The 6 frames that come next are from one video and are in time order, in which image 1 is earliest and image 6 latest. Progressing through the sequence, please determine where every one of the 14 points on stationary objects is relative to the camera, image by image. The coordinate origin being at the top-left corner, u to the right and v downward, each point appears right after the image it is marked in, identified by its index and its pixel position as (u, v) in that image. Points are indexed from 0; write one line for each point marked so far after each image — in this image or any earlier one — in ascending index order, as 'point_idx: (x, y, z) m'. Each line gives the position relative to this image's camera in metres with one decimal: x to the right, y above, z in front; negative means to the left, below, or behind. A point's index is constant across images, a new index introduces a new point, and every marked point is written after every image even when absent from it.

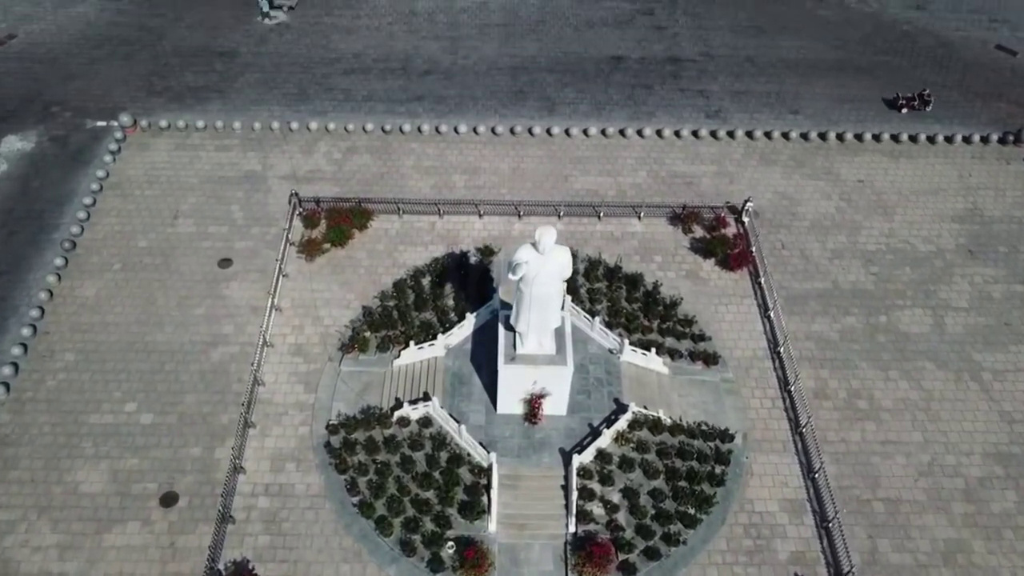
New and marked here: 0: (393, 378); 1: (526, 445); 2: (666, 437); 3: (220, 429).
0: (-2.8, -2.1, +17.9) m
1: (+0.3, -3.4, +16.8) m
2: (+3.6, -3.4, +17.7) m
3: (-6.4, -3.1, +16.9) m
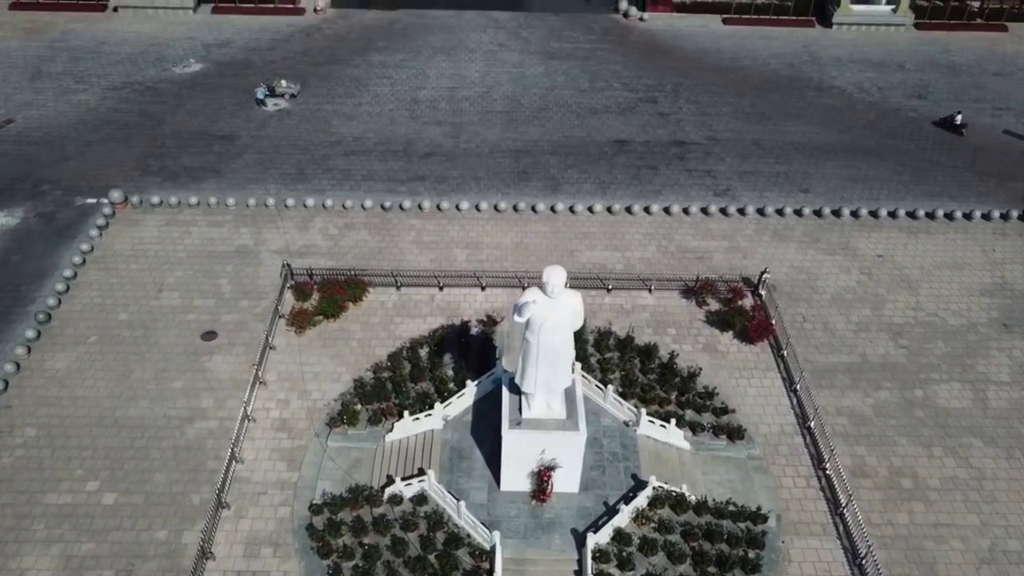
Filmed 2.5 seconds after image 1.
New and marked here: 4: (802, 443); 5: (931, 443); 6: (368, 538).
0: (-2.7, -3.5, +16.2) m
1: (+0.4, -4.6, +14.9) m
2: (+3.7, -4.7, +15.7) m
3: (-6.3, -4.3, +15.0) m
4: (+7.1, -3.8, +18.6) m
5: (+10.7, -4.0, +19.4) m
6: (-2.7, -4.7, +14.6) m
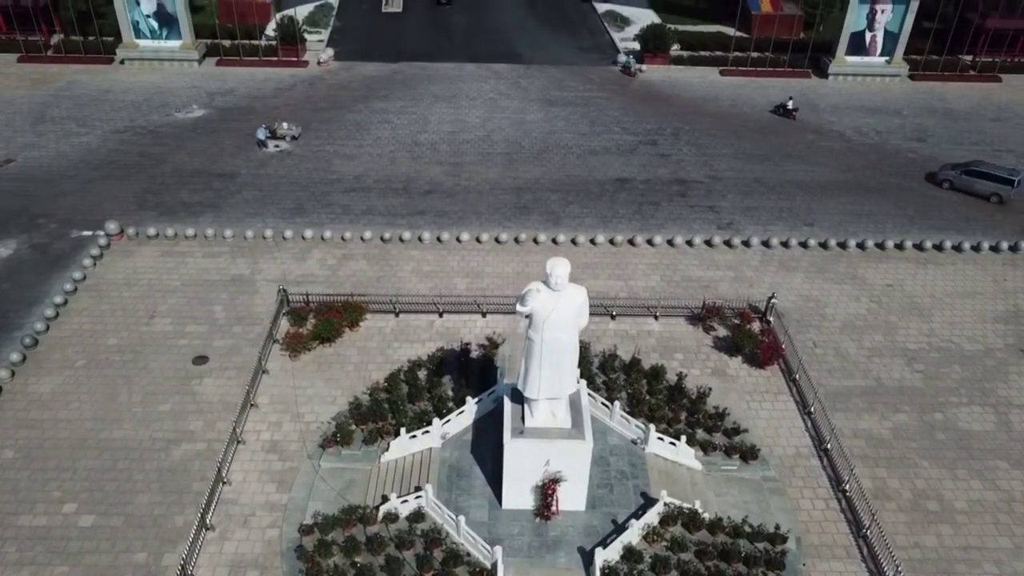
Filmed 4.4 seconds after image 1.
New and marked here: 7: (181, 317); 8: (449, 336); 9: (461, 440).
0: (-2.6, -3.7, +15.4) m
1: (+0.5, -4.6, +14.0) m
2: (+3.8, -4.8, +14.8) m
3: (-6.3, -4.5, +14.2) m
4: (+7.1, -4.1, +17.7) m
5: (+10.7, -4.3, +18.5) m
6: (-2.7, -4.8, +13.6) m
7: (-8.5, -0.7, +19.6) m
8: (-1.6, -1.2, +19.8) m
9: (-1.0, -3.1, +15.7) m
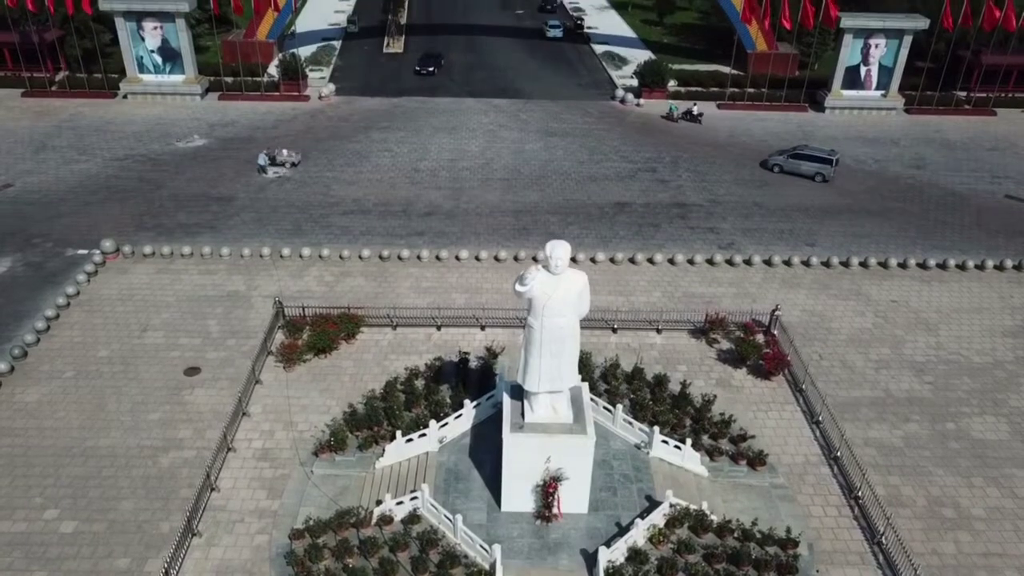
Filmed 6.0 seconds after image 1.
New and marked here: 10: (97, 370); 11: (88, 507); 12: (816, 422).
0: (-2.7, -3.7, +14.8) m
1: (+0.5, -4.5, +13.4) m
2: (+3.7, -4.6, +14.1) m
3: (-6.3, -4.5, +13.6) m
4: (+7.1, -4.1, +17.1) m
5: (+10.7, -4.3, +17.9) m
6: (-2.7, -4.7, +13.0) m
7: (-8.5, -1.1, +19.3) m
8: (-1.7, -1.5, +19.4) m
9: (-1.1, -3.1, +15.2) m
10: (-9.6, -1.9, +17.6) m
11: (-7.8, -4.1, +14.1) m
12: (+7.4, -3.3, +18.7) m
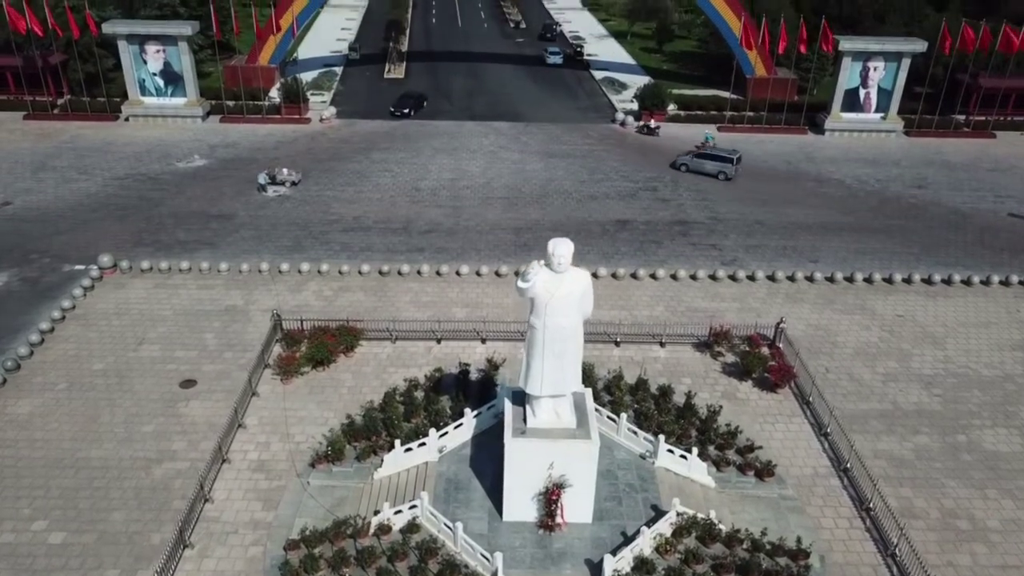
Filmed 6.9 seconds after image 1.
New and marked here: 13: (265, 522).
0: (-2.6, -3.8, +14.4) m
1: (+0.5, -4.5, +12.9) m
2: (+3.8, -4.7, +13.7) m
3: (-6.3, -4.5, +13.2) m
4: (+7.1, -4.3, +16.7) m
5: (+10.8, -4.5, +17.4) m
6: (-2.7, -4.7, +12.6) m
7: (-8.5, -1.4, +19.0) m
8: (-1.6, -1.8, +19.1) m
9: (-1.0, -3.2, +14.8) m
10: (-9.5, -2.2, +17.3) m
11: (-7.8, -4.2, +13.7) m
12: (+7.5, -3.5, +18.3) m
13: (-4.5, -4.2, +13.8) m
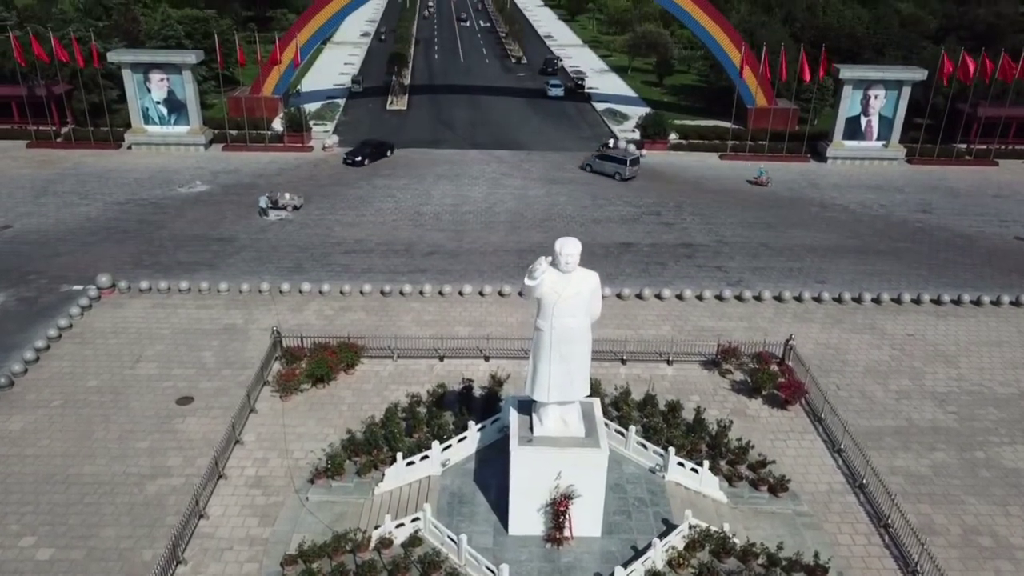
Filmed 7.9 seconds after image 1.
0: (-2.5, -4.0, +13.9) m
1: (+0.6, -4.6, +12.4) m
2: (+3.9, -4.8, +13.1) m
3: (-6.2, -4.6, +12.7) m
4: (+7.3, -4.5, +16.1) m
5: (+10.9, -4.7, +16.9) m
6: (-2.6, -4.8, +12.1) m
7: (-8.4, -1.8, +18.6) m
8: (-1.5, -2.2, +18.7) m
9: (-0.9, -3.4, +14.4) m
10: (-9.4, -2.5, +16.9) m
11: (-7.7, -4.3, +13.2) m
12: (+7.6, -3.8, +17.8) m
13: (-4.4, -4.4, +13.3) m
